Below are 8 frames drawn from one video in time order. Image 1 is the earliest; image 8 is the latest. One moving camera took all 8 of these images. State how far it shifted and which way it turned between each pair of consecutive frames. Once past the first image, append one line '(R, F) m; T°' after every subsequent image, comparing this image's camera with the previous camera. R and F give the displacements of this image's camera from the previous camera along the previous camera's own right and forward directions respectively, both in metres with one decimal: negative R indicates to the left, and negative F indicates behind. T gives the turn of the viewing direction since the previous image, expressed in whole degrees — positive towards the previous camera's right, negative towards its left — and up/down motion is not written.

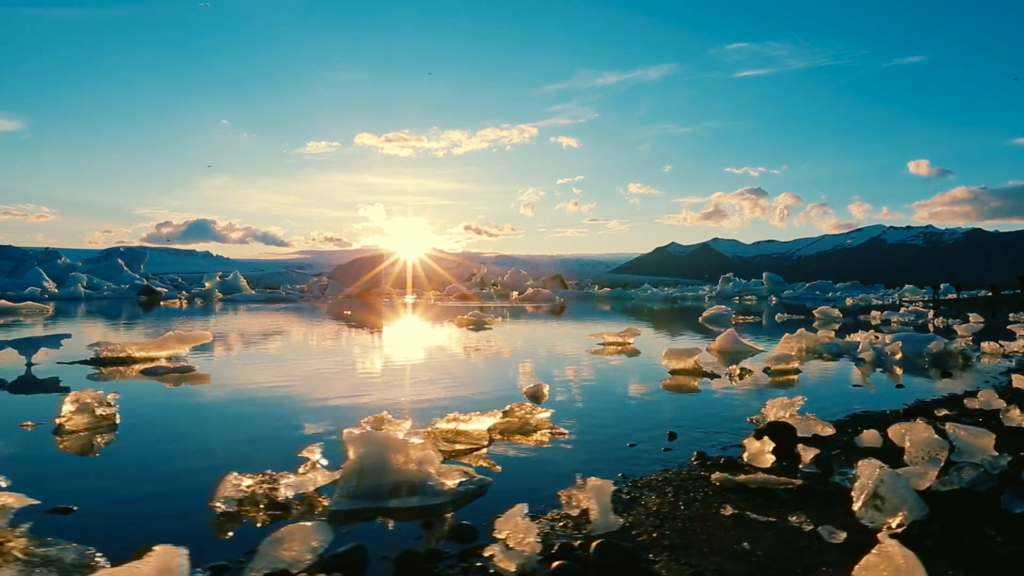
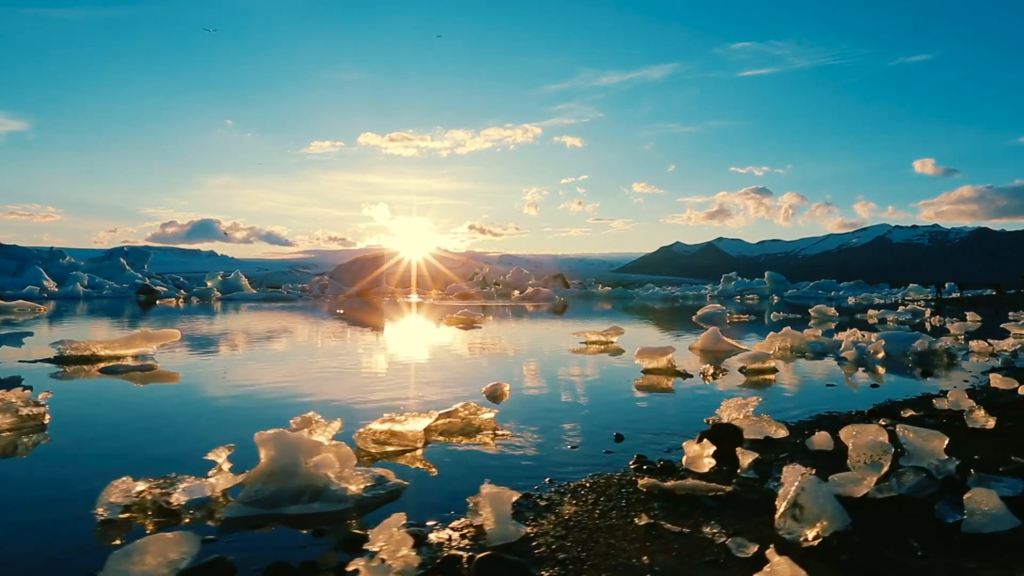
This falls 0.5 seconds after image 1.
(+0.4, +0.2) m; 0°
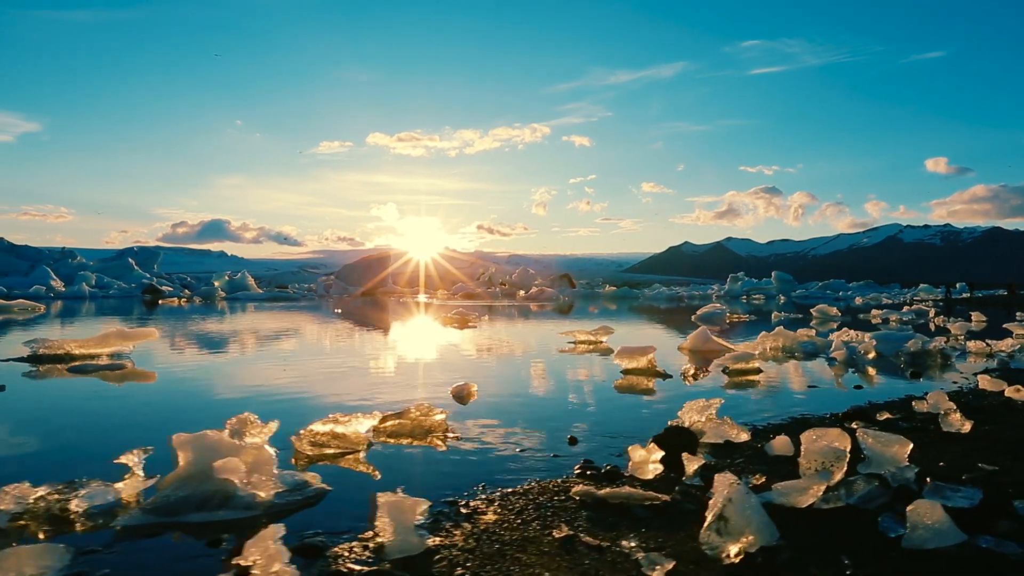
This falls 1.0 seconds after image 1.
(+0.3, +0.2) m; -1°
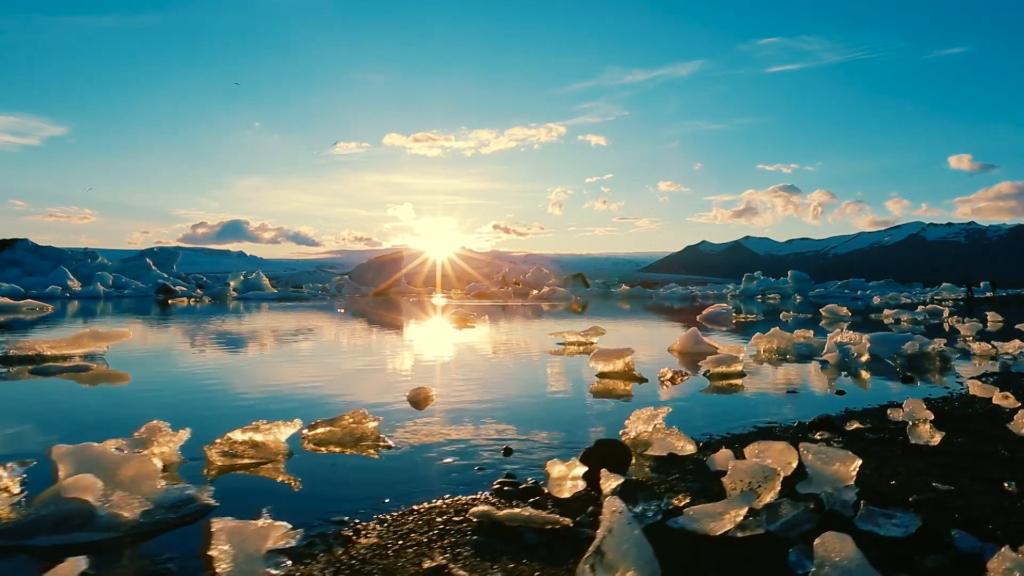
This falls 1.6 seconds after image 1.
(+0.4, +0.2) m; -1°
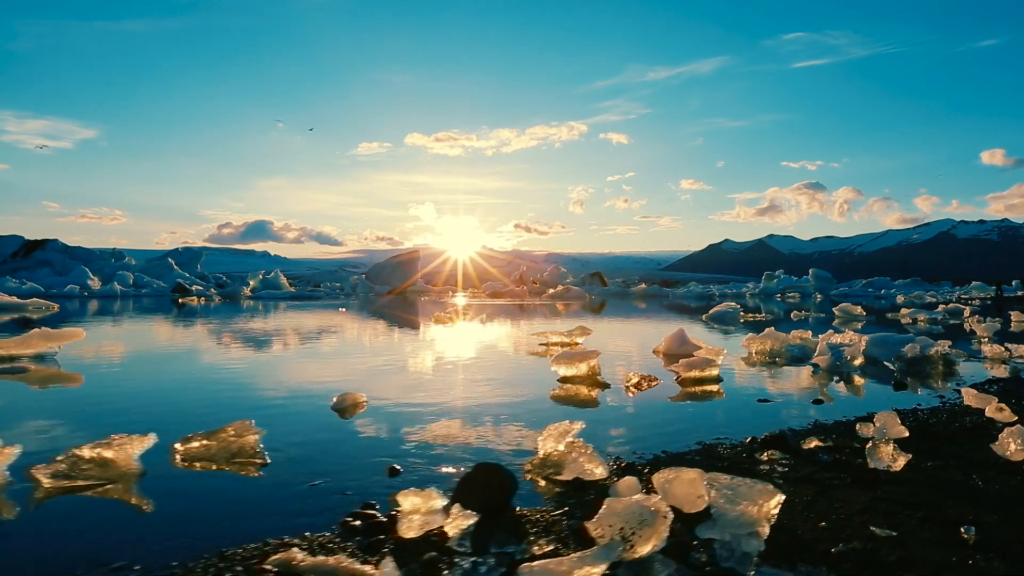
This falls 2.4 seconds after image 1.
(+0.6, +0.5) m; -2°
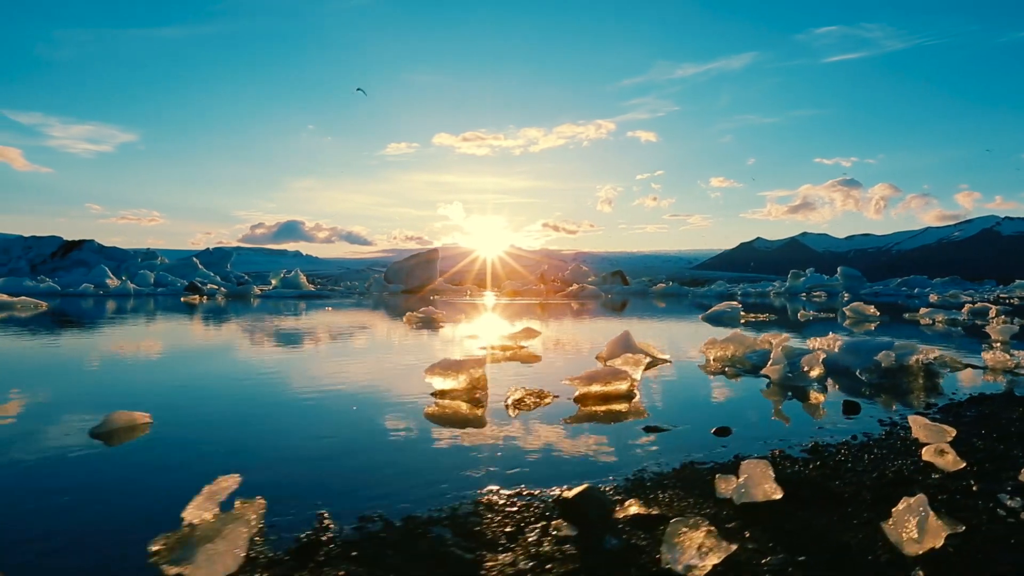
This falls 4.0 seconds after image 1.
(+1.2, +1.0) m; -3°
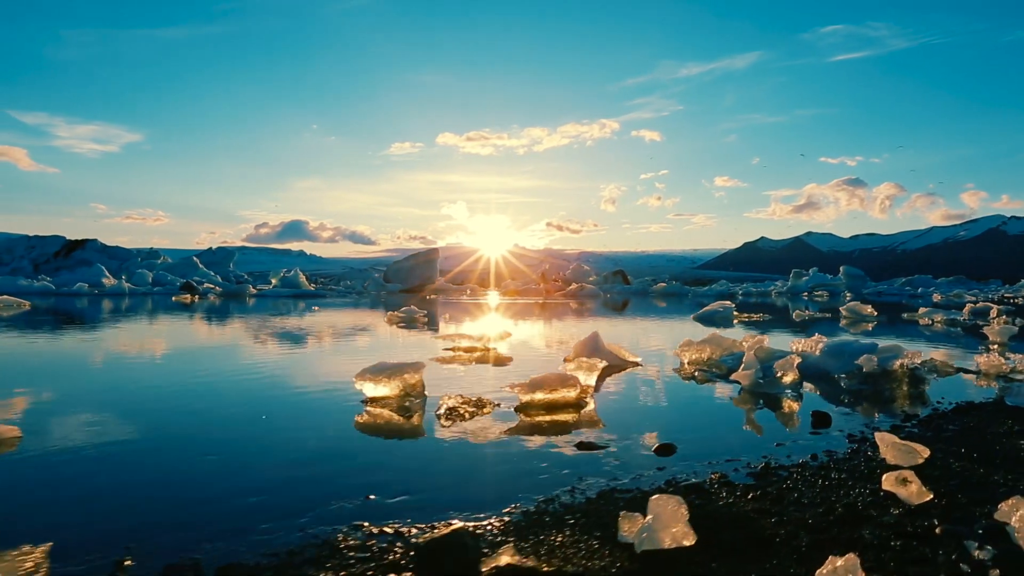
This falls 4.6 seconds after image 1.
(+0.4, +0.4) m; 0°
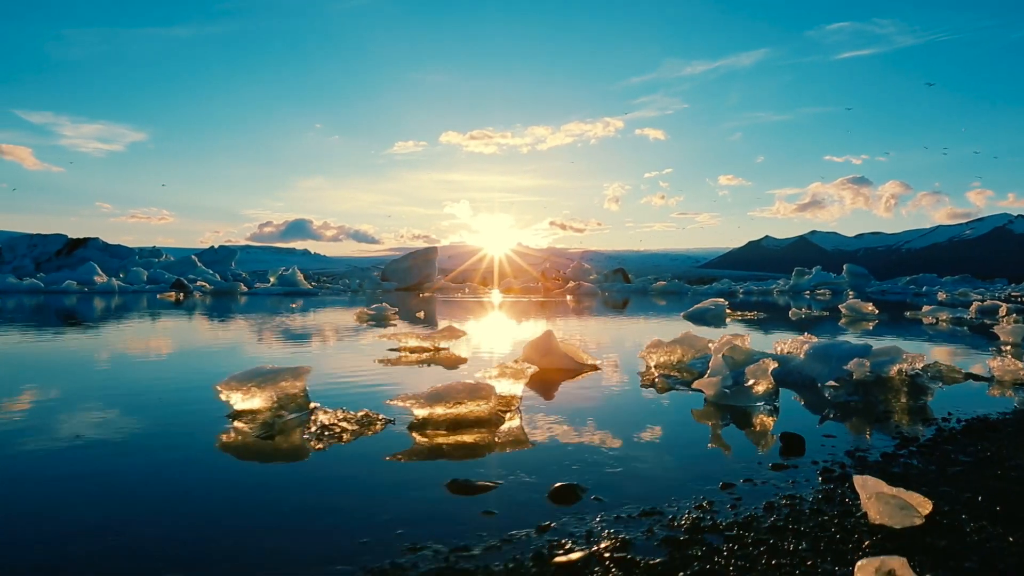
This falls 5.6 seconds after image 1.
(+0.6, +0.8) m; 0°
